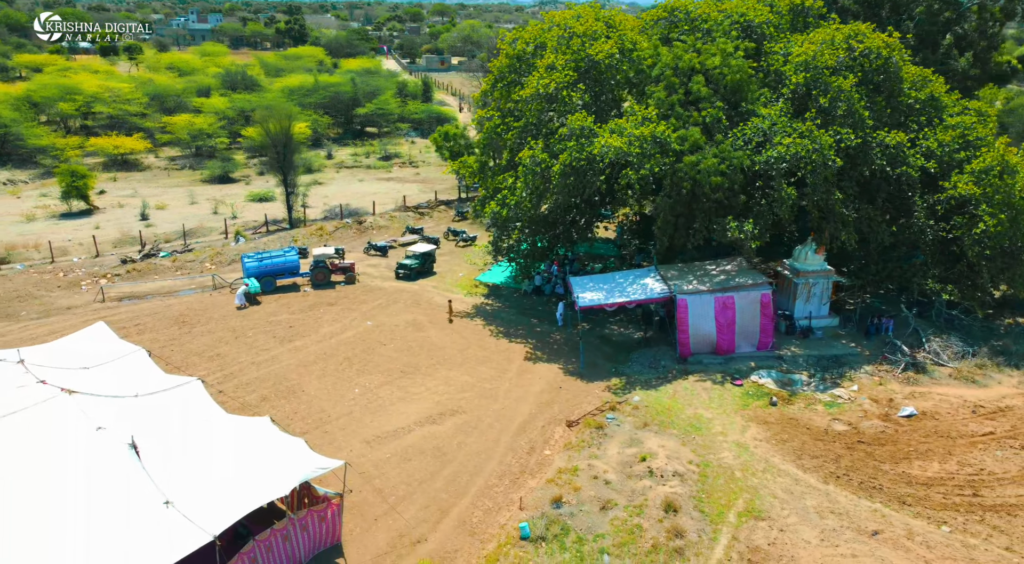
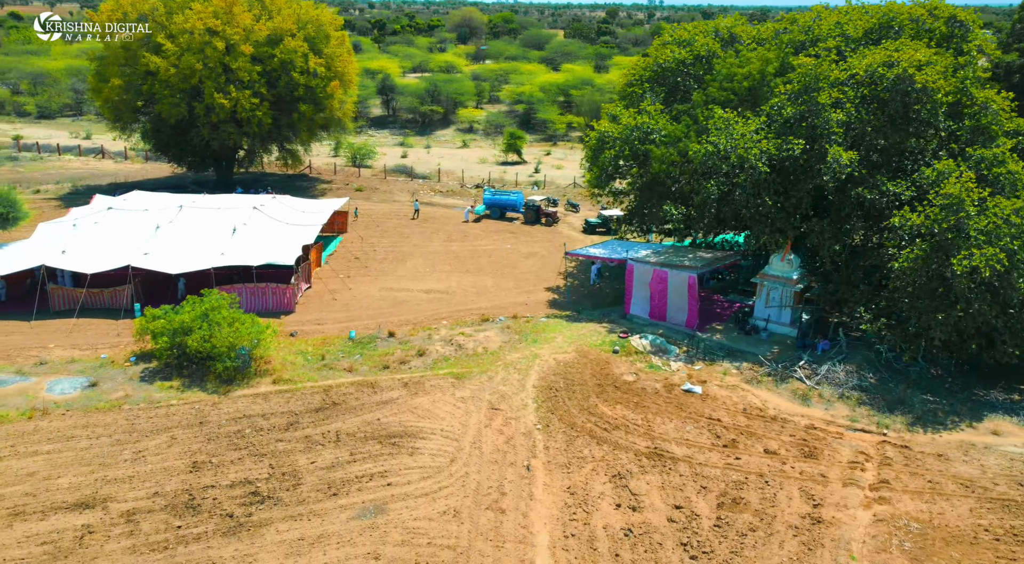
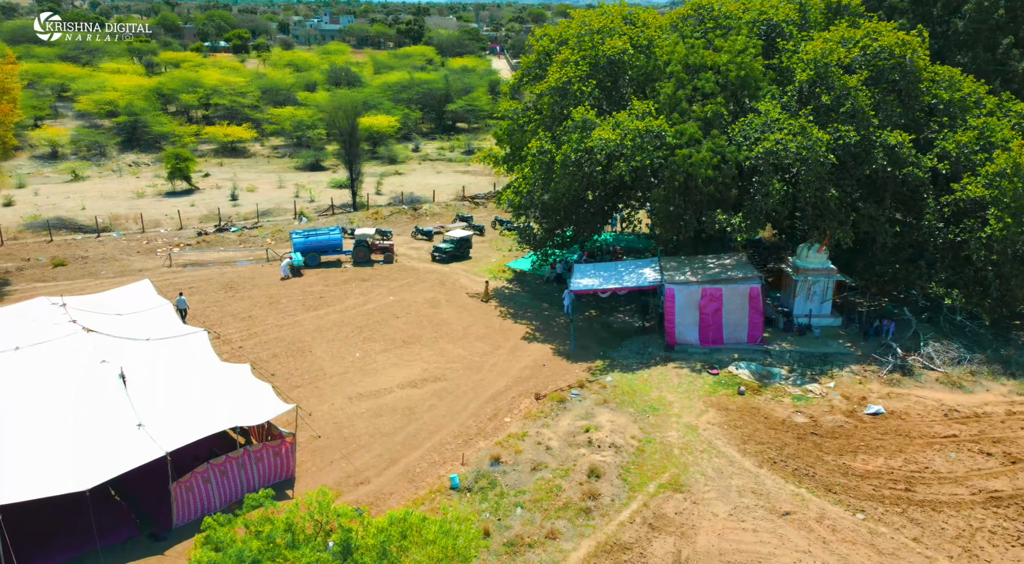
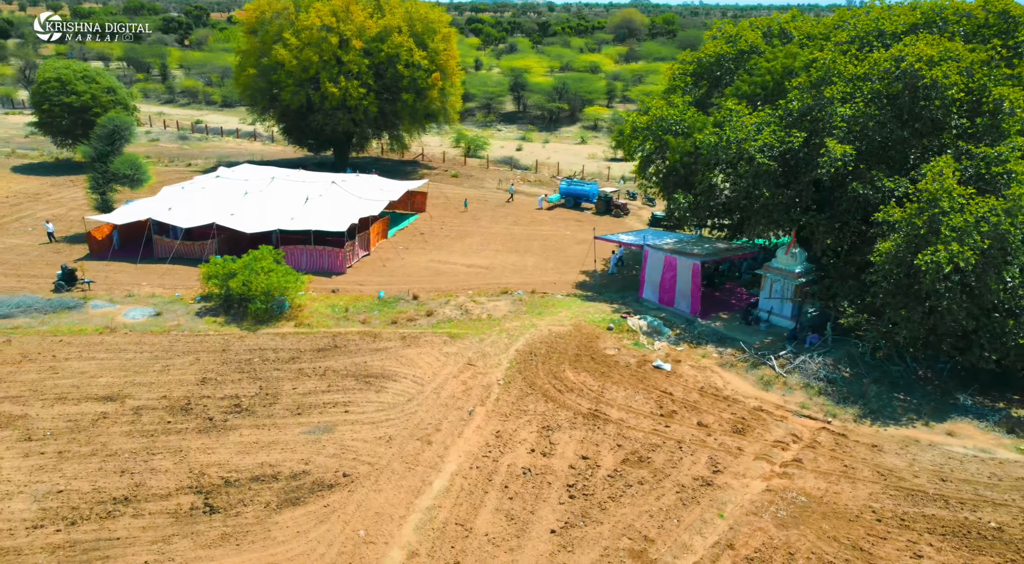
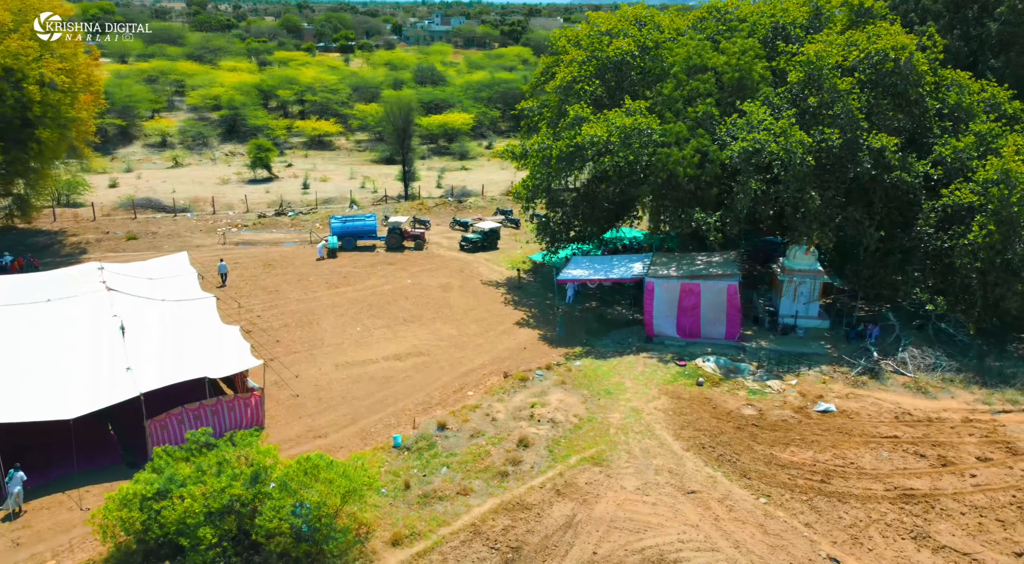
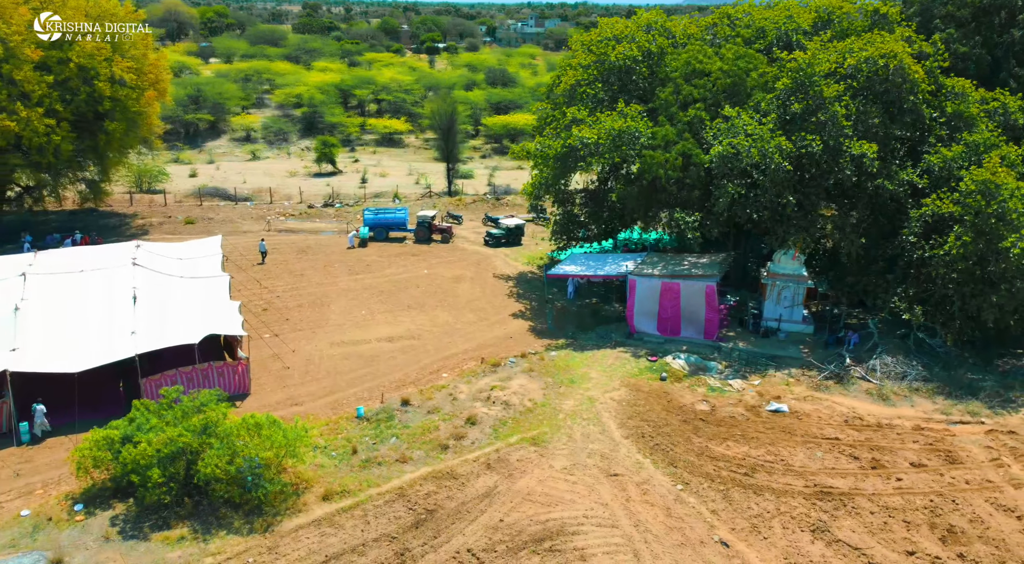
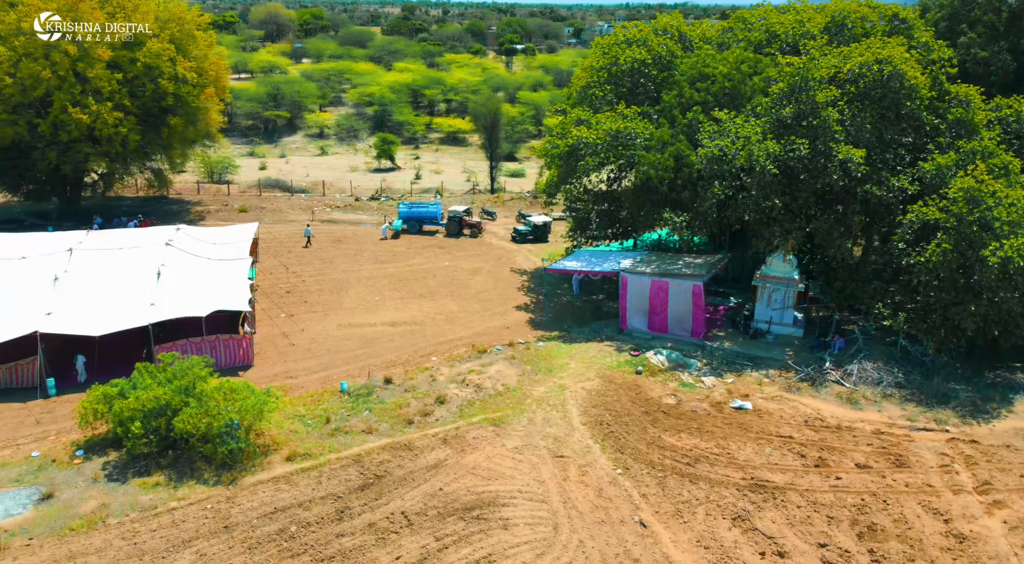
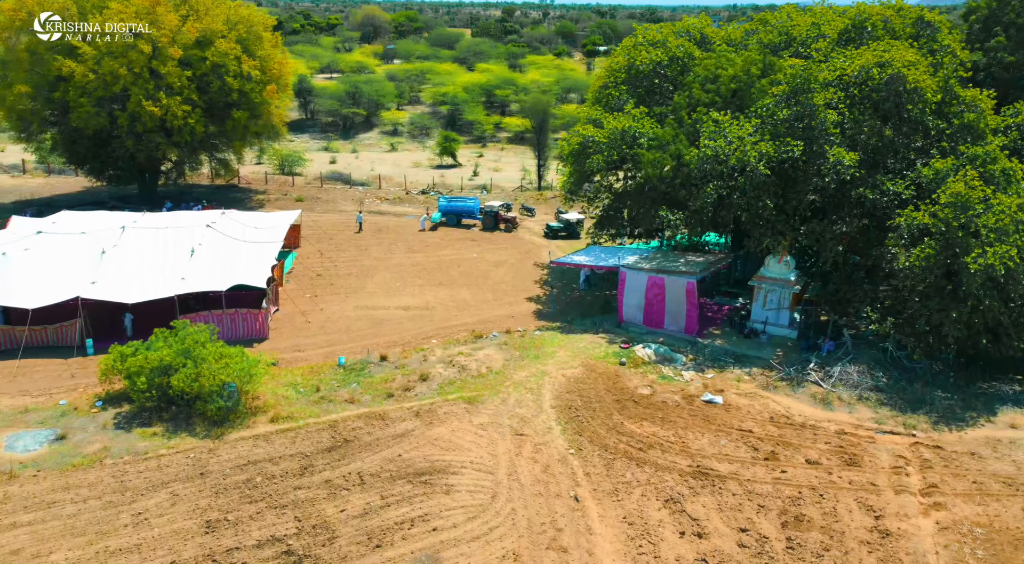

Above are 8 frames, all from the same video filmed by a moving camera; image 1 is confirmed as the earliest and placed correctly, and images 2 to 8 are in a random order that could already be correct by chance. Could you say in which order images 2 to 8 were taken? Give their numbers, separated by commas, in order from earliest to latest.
3, 5, 6, 7, 8, 2, 4
